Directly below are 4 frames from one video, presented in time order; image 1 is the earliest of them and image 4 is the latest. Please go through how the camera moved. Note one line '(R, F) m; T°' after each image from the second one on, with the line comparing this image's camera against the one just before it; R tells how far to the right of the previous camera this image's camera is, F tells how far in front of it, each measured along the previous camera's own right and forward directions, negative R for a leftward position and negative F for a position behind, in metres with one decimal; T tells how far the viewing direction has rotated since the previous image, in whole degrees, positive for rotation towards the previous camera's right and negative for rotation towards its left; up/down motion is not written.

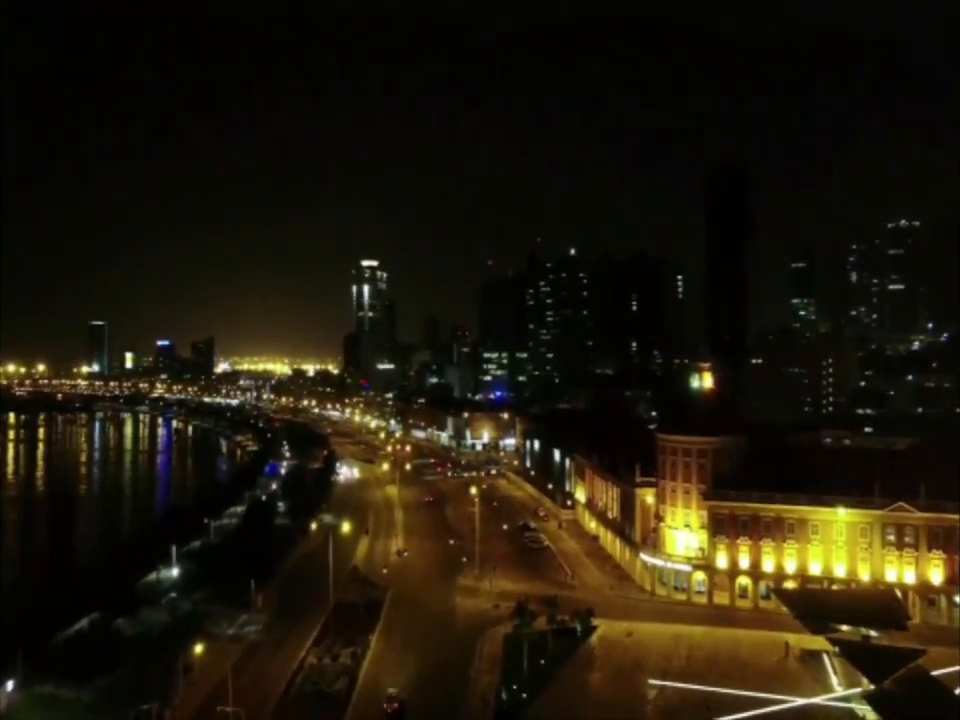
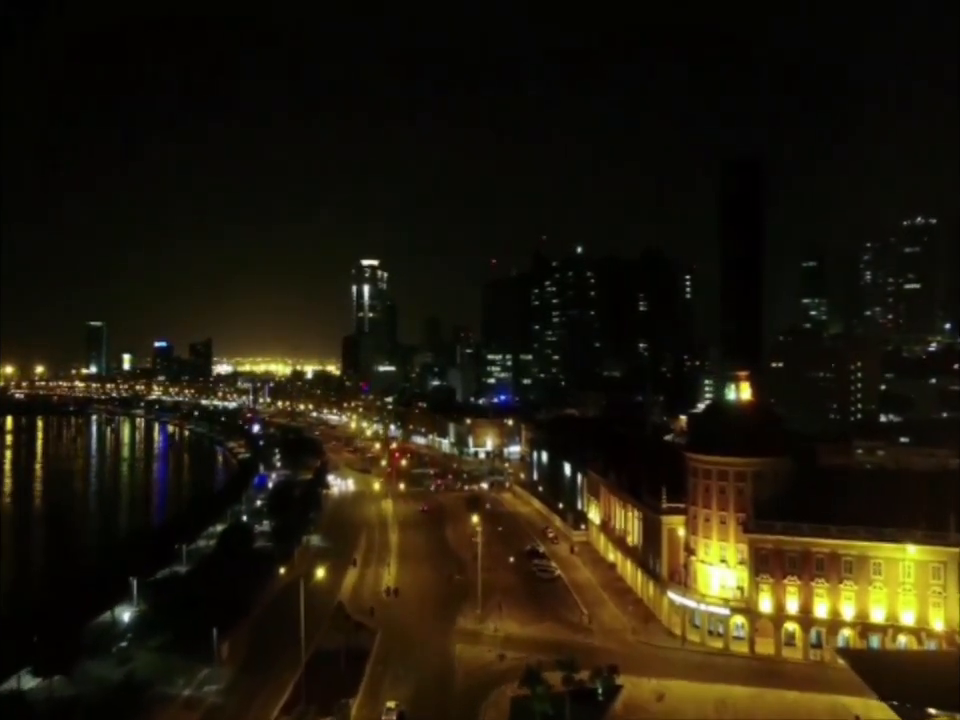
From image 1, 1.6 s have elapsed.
(0.0, +3.0) m; 0°
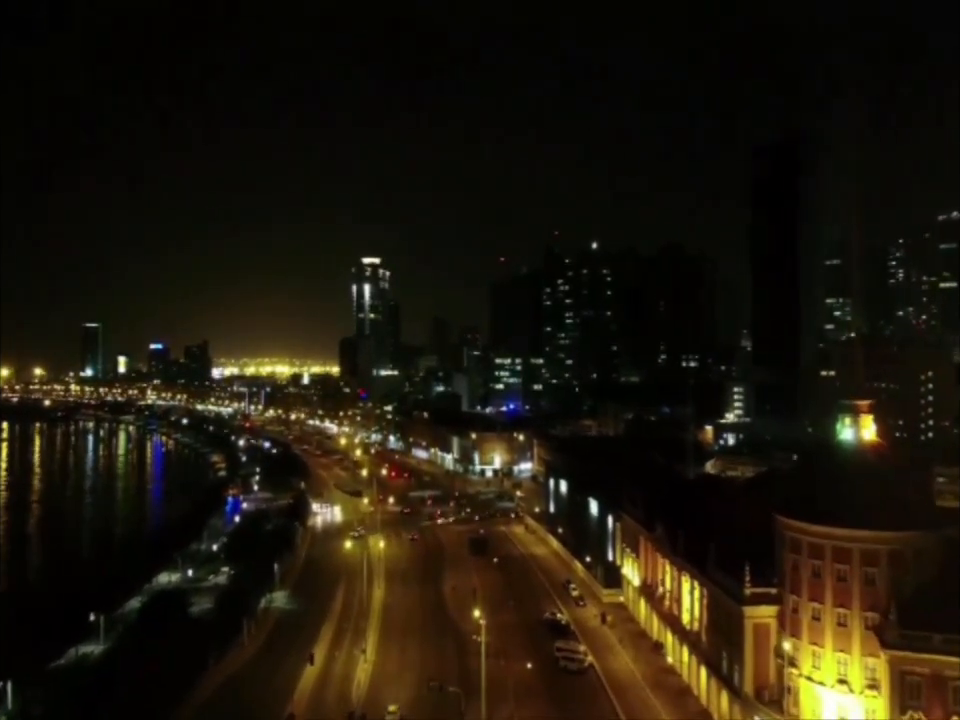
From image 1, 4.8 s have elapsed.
(+0.1, +6.1) m; 0°
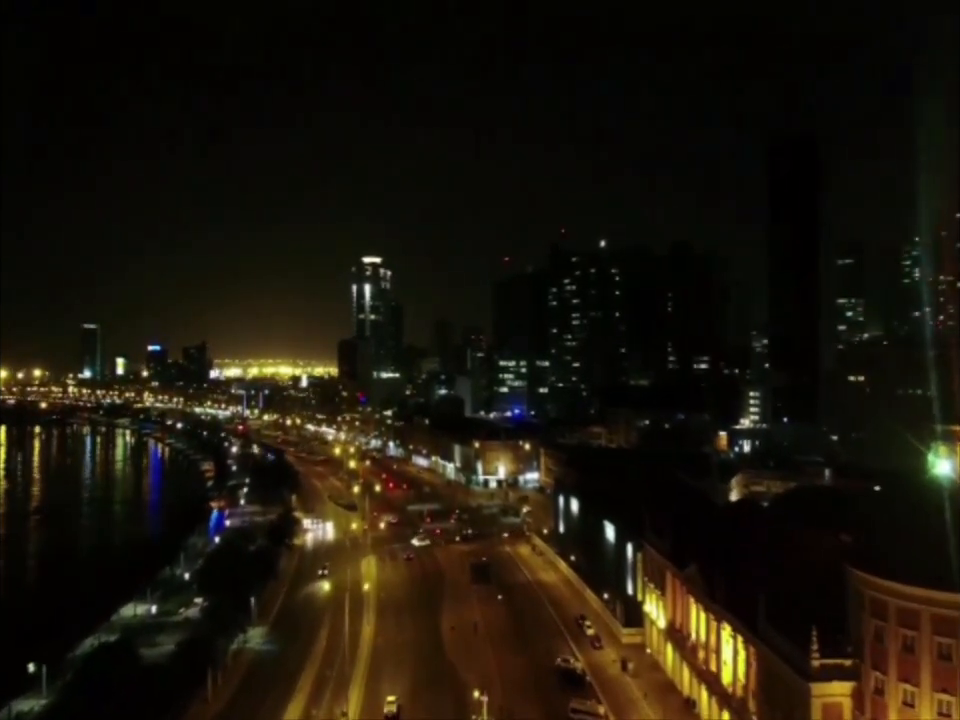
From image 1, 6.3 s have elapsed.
(0.0, +2.8) m; 0°
